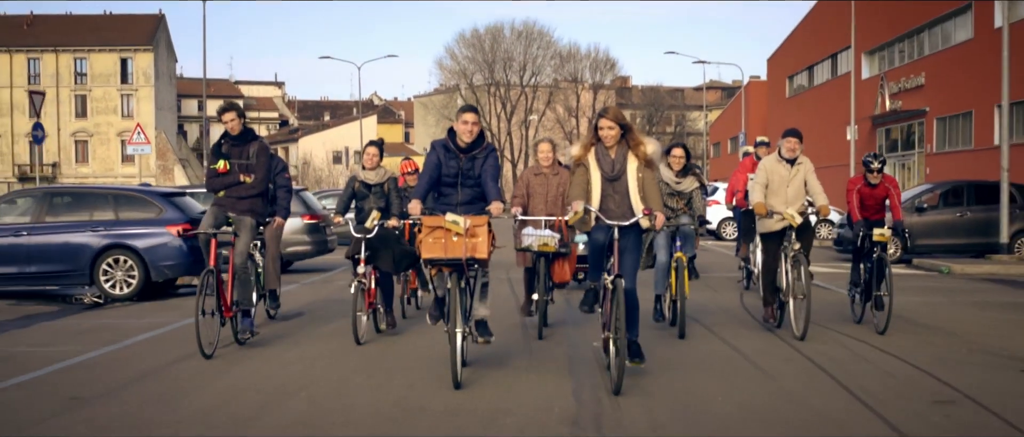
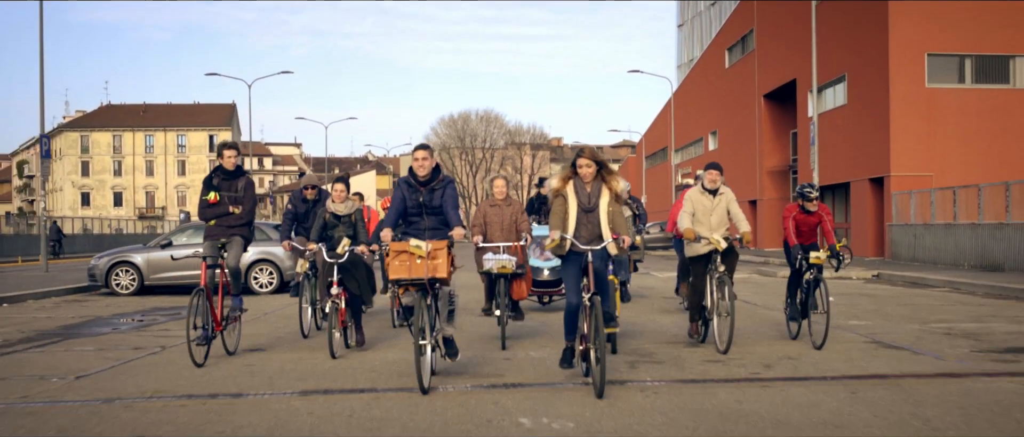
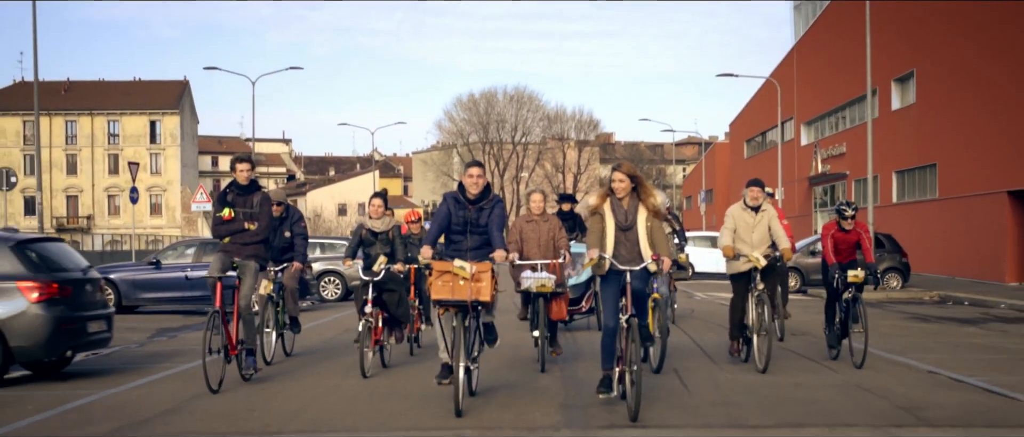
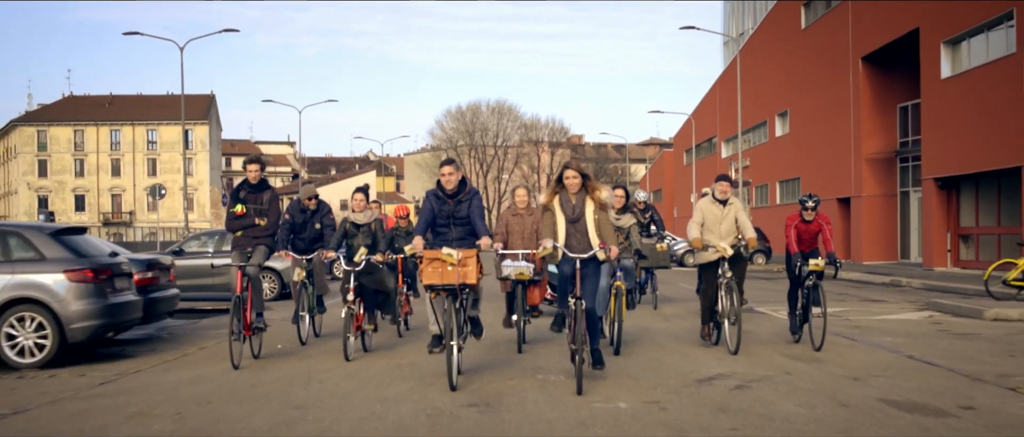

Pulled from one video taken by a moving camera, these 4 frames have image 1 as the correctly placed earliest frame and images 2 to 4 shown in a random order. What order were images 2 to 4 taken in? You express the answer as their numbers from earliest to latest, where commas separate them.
3, 4, 2
